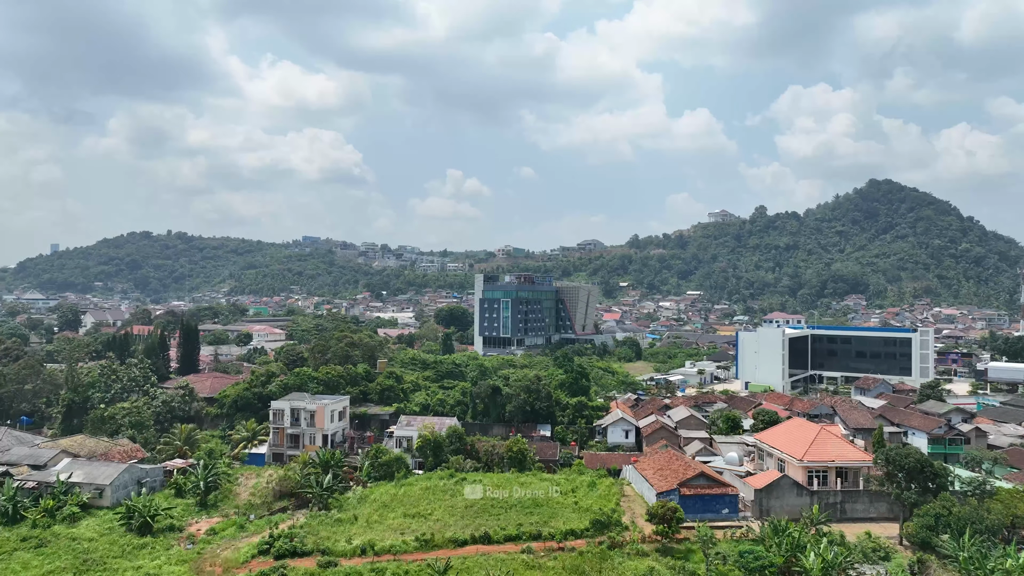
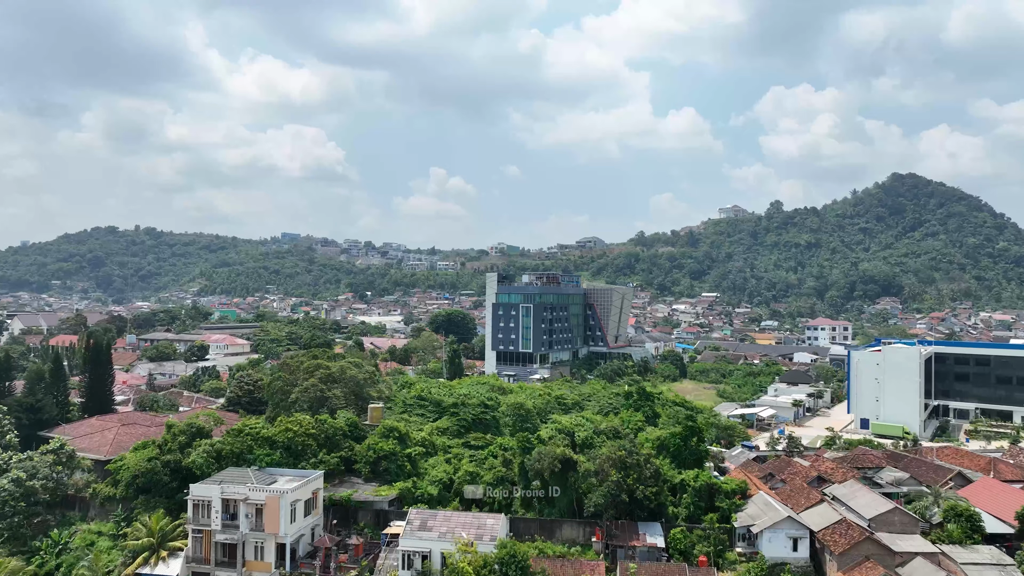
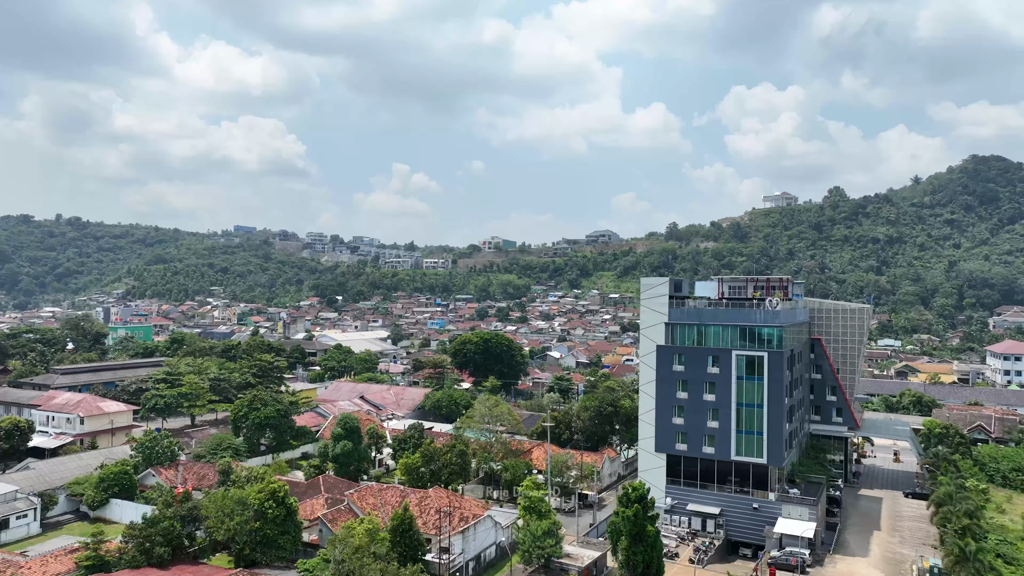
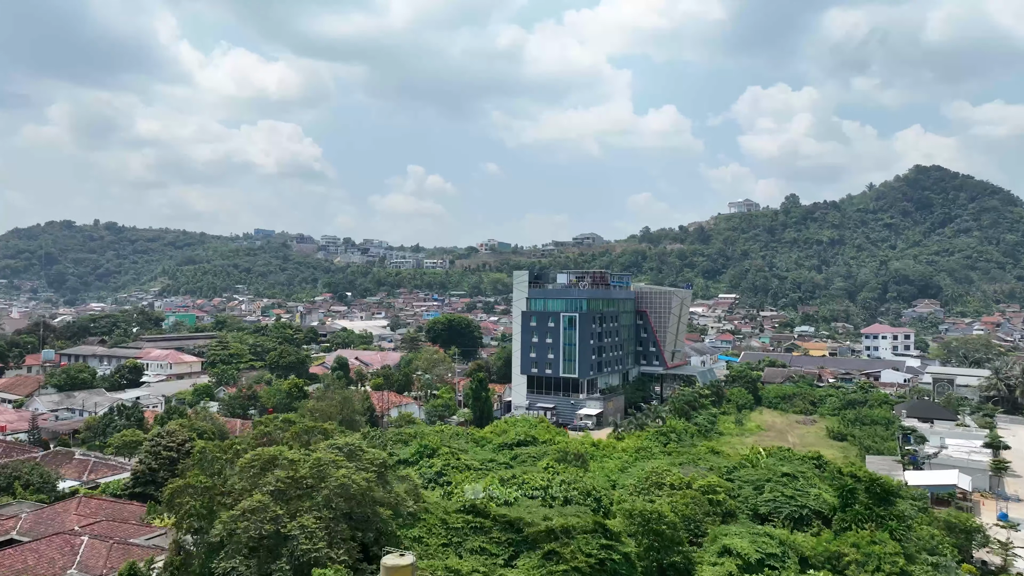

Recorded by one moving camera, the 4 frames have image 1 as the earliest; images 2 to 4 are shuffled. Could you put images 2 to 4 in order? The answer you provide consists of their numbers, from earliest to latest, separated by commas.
2, 4, 3
